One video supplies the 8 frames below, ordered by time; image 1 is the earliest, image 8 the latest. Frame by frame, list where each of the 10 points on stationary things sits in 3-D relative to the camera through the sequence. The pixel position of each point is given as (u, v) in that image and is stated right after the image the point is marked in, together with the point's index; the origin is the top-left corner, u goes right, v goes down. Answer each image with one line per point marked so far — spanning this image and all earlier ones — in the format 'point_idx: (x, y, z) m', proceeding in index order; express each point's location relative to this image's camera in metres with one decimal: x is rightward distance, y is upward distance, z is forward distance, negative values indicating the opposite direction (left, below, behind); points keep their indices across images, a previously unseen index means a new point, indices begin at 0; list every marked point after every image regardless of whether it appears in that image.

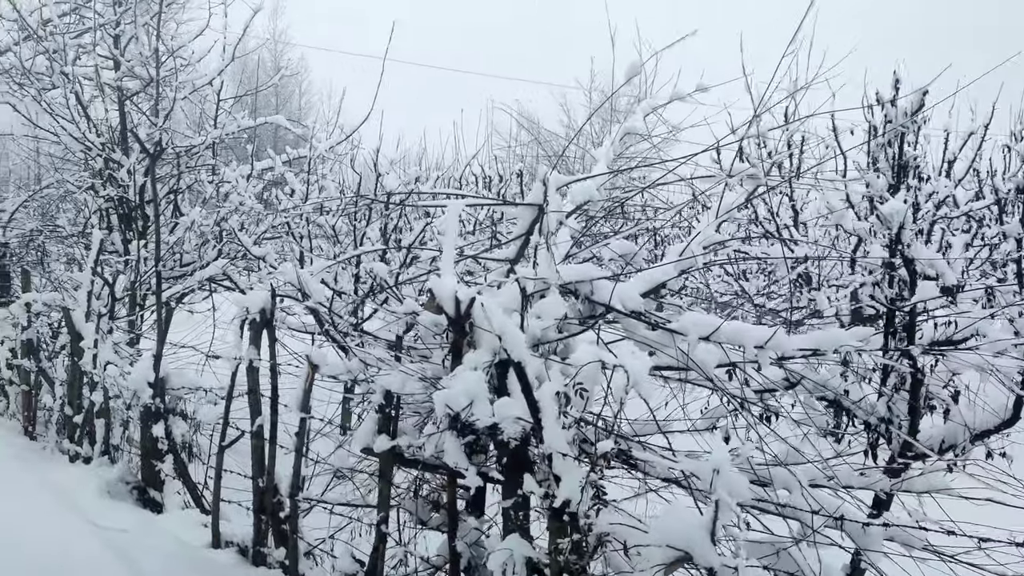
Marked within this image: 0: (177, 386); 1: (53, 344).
0: (-1.9, -0.6, +5.0) m
1: (-3.6, -0.4, +6.9) m
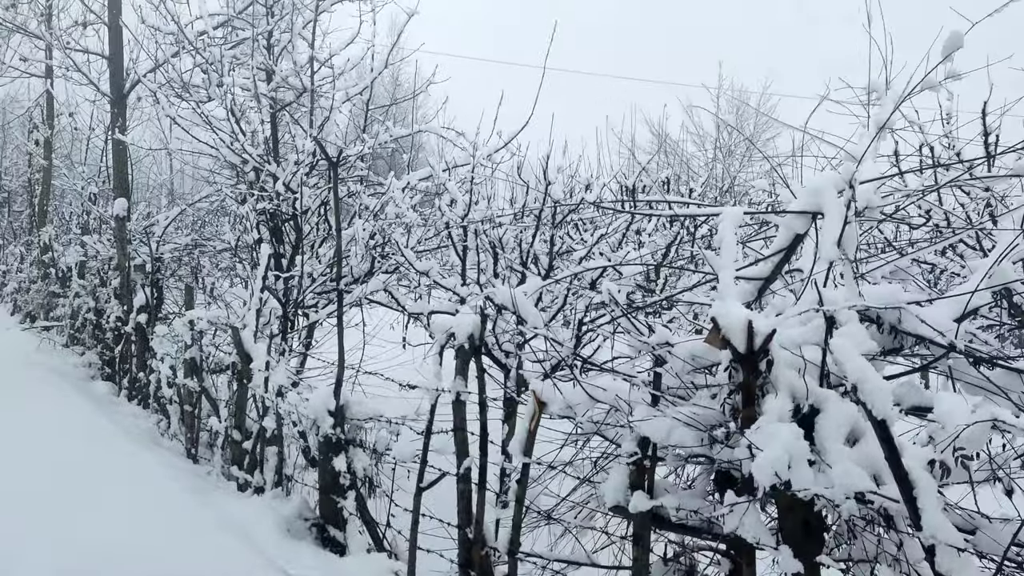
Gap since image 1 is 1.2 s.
0: (-0.8, -0.7, +4.6) m
1: (-2.2, -0.6, +6.6) m
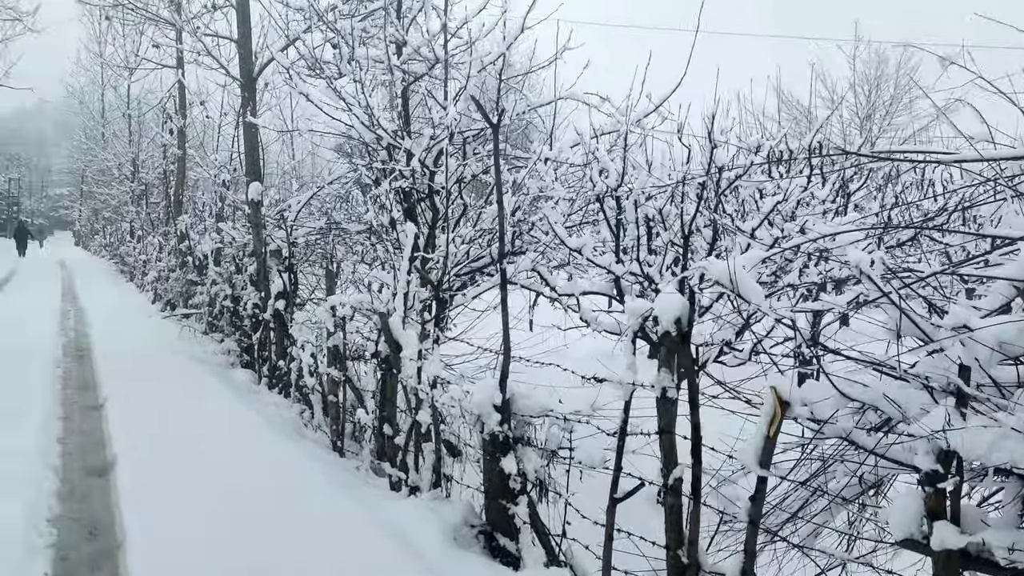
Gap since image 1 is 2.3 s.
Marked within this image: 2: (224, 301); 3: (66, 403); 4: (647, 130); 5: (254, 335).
0: (+0.1, -0.6, +4.1) m
1: (-1.1, -0.4, +6.3) m
2: (-3.6, -0.2, +10.9) m
3: (-3.4, -0.9, +6.8) m
4: (+1.0, +1.2, +6.7) m
5: (-2.8, -0.5, +9.5) m
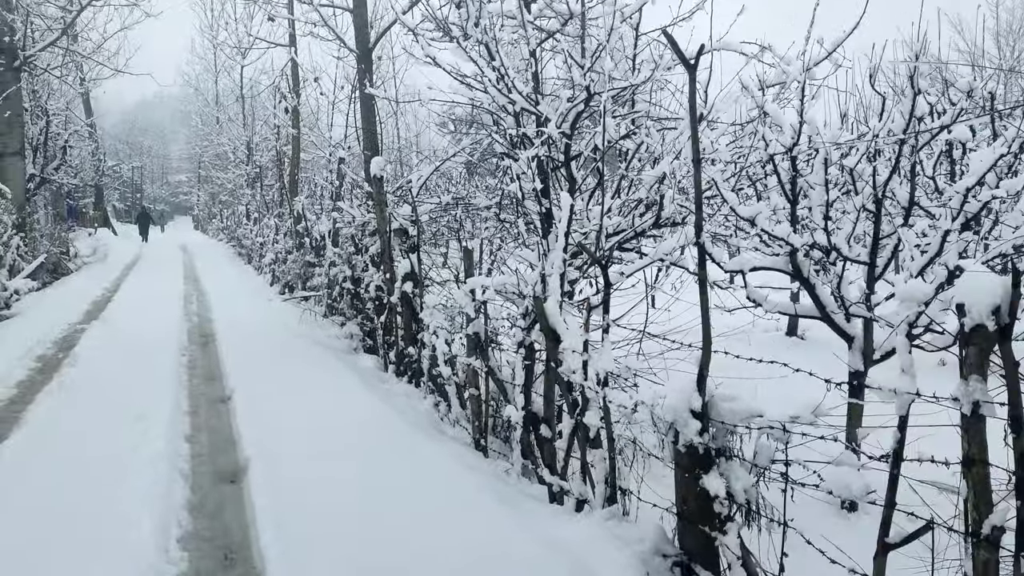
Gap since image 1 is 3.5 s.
0: (+0.8, -0.5, +3.3) m
1: (-0.1, -0.3, +5.6) m
2: (-2.0, +0.1, +10.5) m
3: (-2.3, -0.8, +6.4) m
4: (+2.0, +1.4, +5.7) m
5: (-1.4, -0.3, +9.0) m
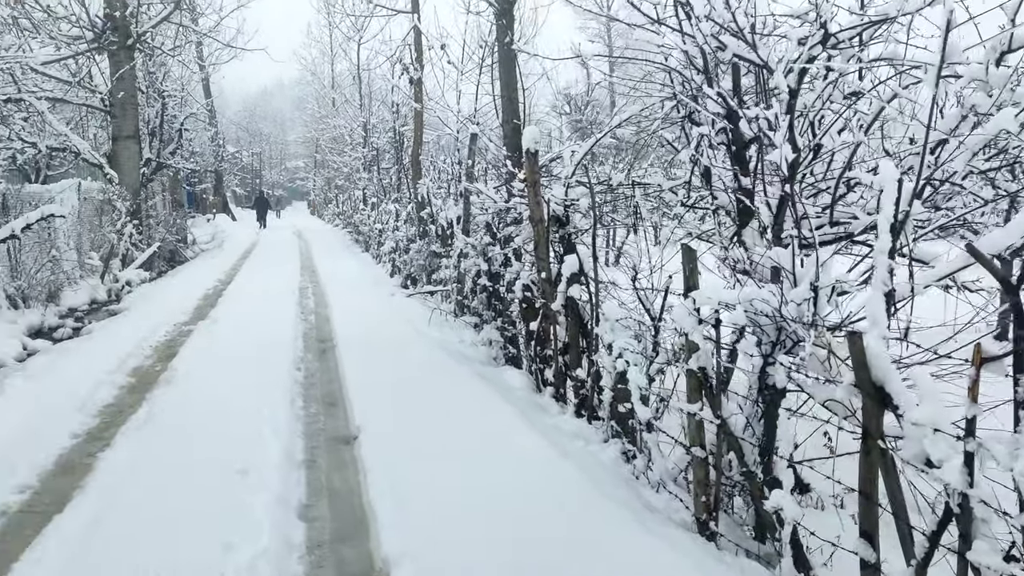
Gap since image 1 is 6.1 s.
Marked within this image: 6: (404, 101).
0: (+1.6, -0.6, +1.5) m
1: (+1.0, -0.4, +3.9) m
2: (-0.4, +0.1, +9.0) m
3: (-1.1, -0.8, +5.0) m
4: (+3.1, +1.3, +3.7) m
5: (+0.1, -0.3, +7.4) m
6: (-2.0, +3.4, +16.2) m
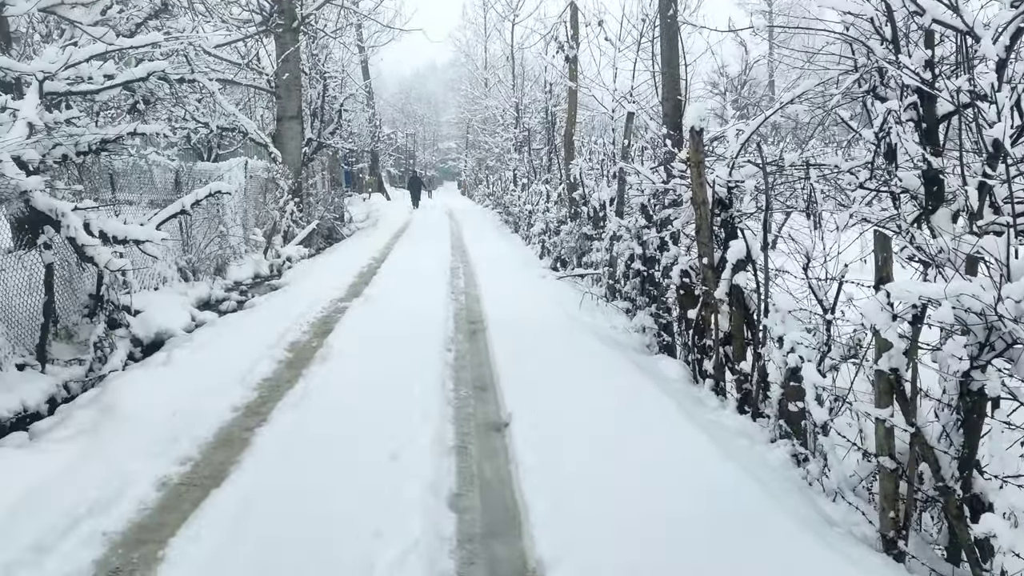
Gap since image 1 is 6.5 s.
0: (+1.9, -0.6, +1.0) m
1: (+1.7, -0.4, +3.5) m
2: (+1.2, +0.3, +8.7) m
3: (-0.3, -0.7, +4.8) m
4: (+3.8, +1.3, +2.9) m
5: (+1.4, -0.2, +7.0) m
6: (+0.8, +3.8, +16.0) m
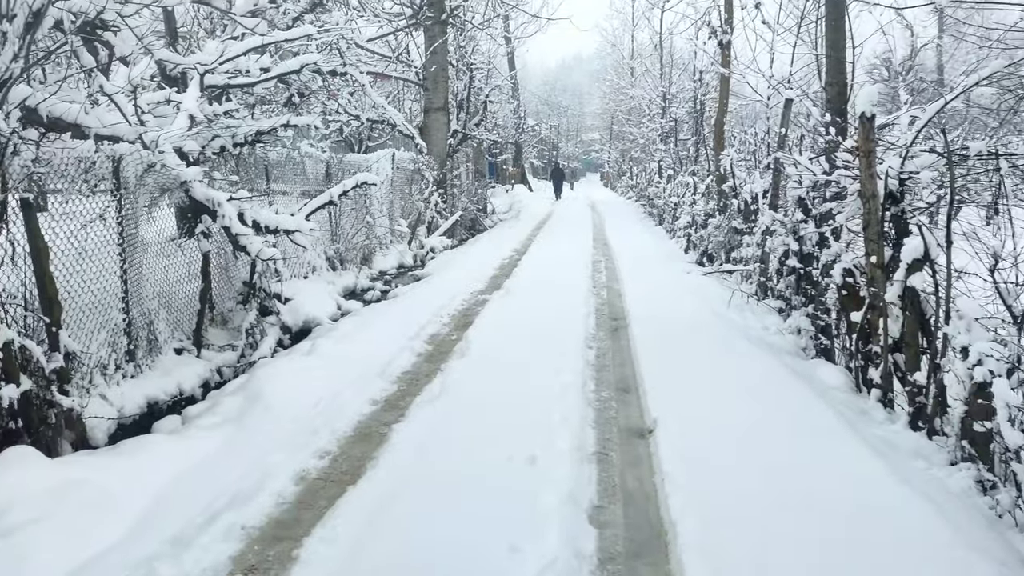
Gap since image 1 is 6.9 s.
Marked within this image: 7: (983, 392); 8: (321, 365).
0: (+2.0, -0.7, +0.5) m
1: (+2.2, -0.4, +2.9) m
2: (+2.5, +0.3, +8.1) m
3: (+0.5, -0.7, +4.6) m
4: (+4.2, +1.2, +2.0) m
5: (+2.5, -0.2, +6.5) m
6: (+3.4, +3.8, +15.4) m
7: (+2.1, -0.5, +3.9) m
8: (-1.2, -0.5, +5.4) m
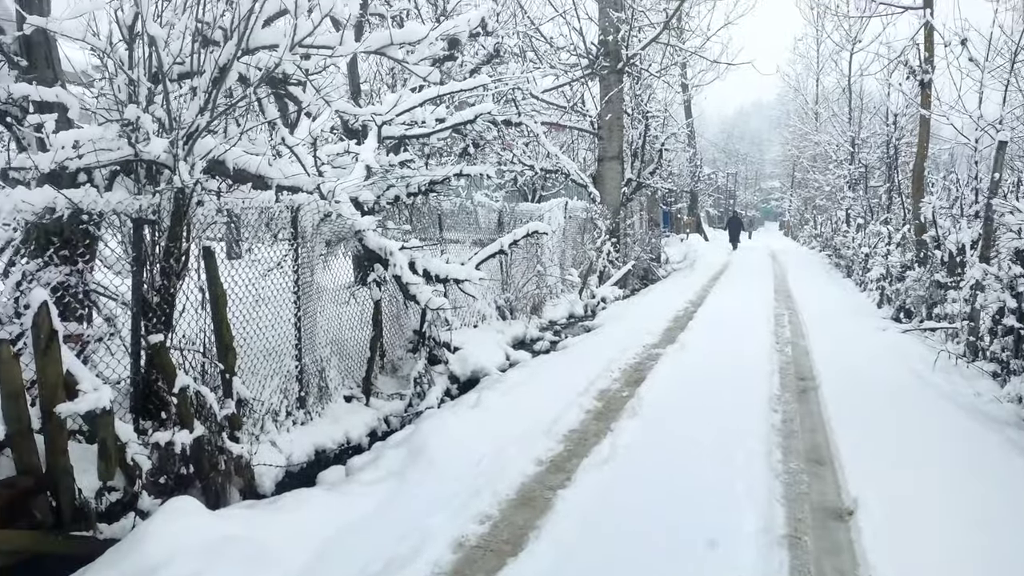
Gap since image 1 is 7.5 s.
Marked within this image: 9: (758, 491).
0: (+2.0, -0.8, -0.2) m
1: (+2.7, -0.6, +2.1) m
2: (+4.0, -0.2, +7.2) m
3: (+1.3, -1.0, +4.1) m
4: (+4.5, +1.0, +0.9) m
5: (+3.6, -0.6, +5.6) m
6: (+6.4, +2.9, +14.3) m
7: (+2.8, -0.7, +3.1) m
8: (-0.2, -0.8, +5.2) m
9: (+1.1, -0.9, +4.1) m
